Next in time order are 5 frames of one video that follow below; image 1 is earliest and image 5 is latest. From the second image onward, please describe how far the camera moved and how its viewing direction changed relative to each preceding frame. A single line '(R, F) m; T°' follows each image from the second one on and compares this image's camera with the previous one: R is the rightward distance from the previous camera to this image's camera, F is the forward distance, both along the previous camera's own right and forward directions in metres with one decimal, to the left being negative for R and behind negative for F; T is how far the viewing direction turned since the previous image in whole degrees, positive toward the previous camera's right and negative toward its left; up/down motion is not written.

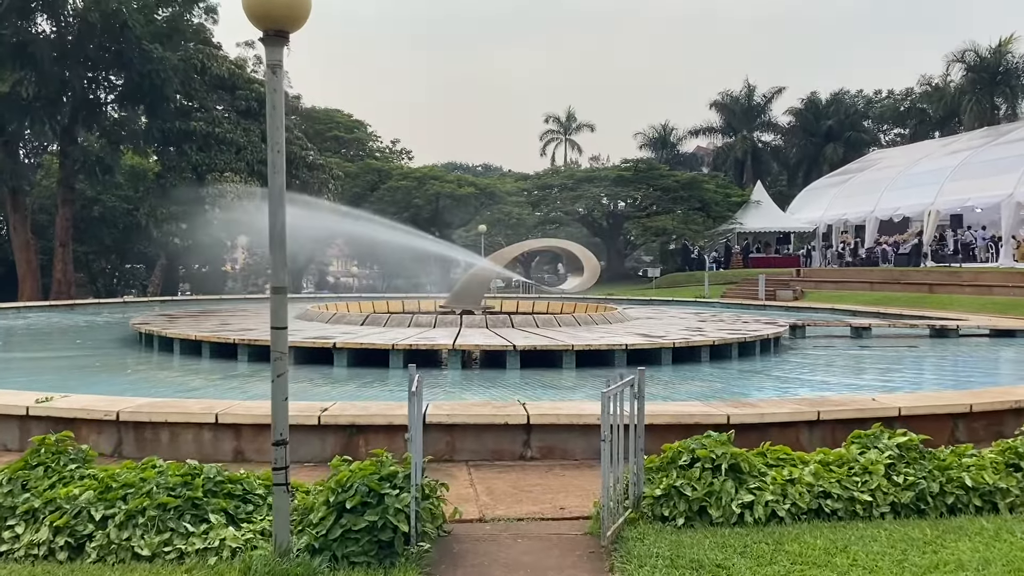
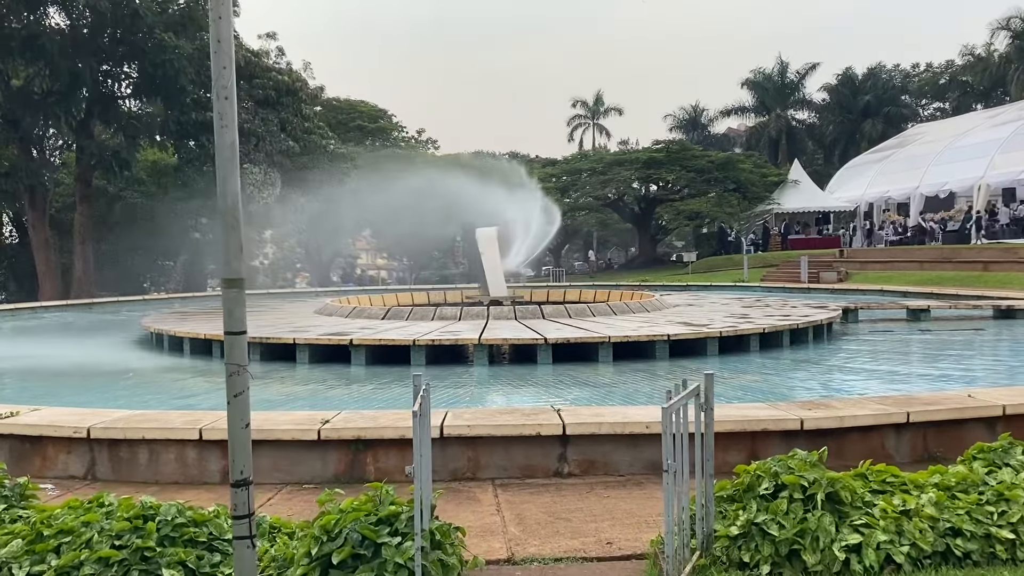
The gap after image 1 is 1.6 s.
(0.0, +0.8) m; -2°
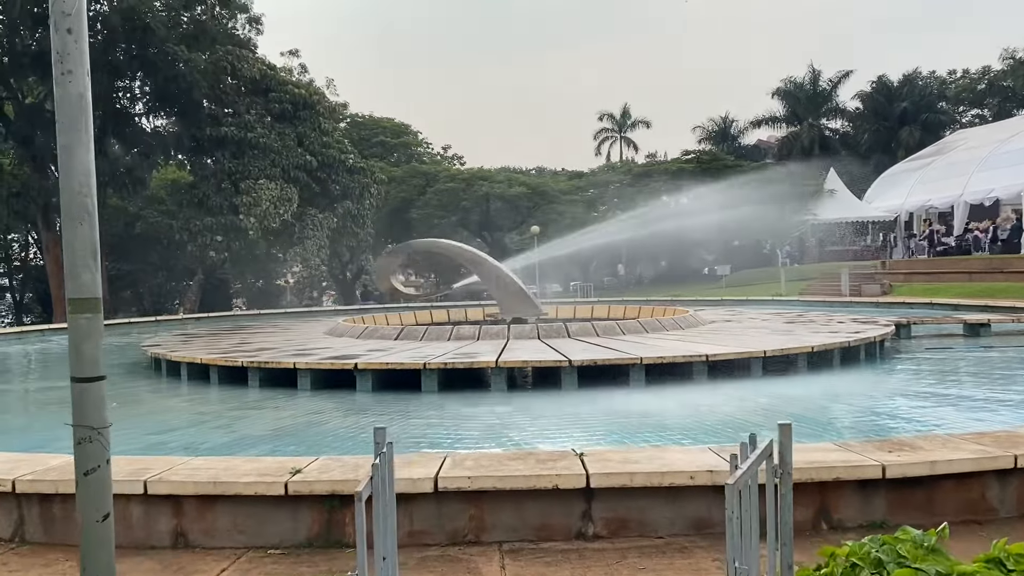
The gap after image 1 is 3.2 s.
(+0.1, +0.8) m; -2°
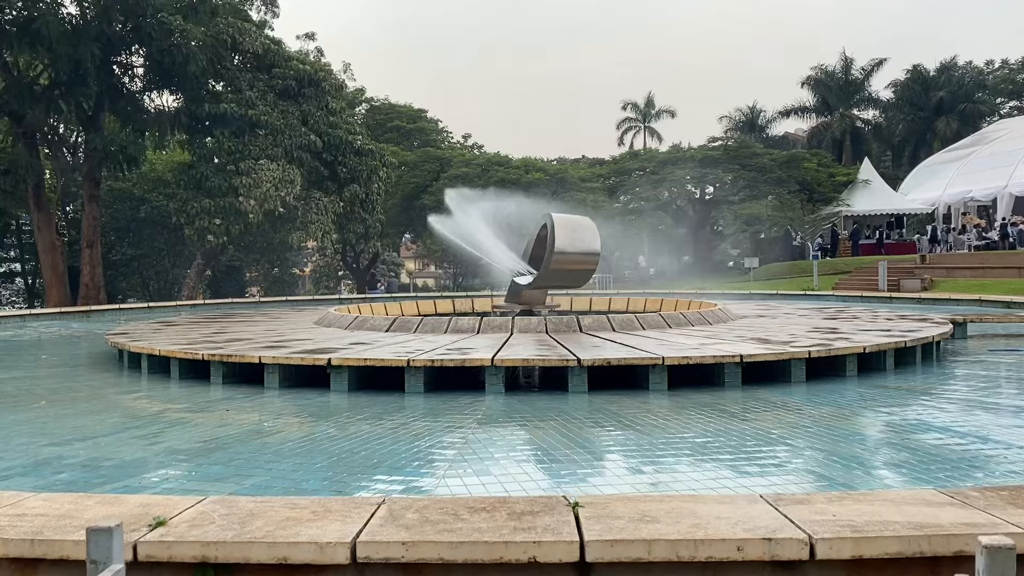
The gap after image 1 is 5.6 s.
(+0.2, +1.2) m; -2°
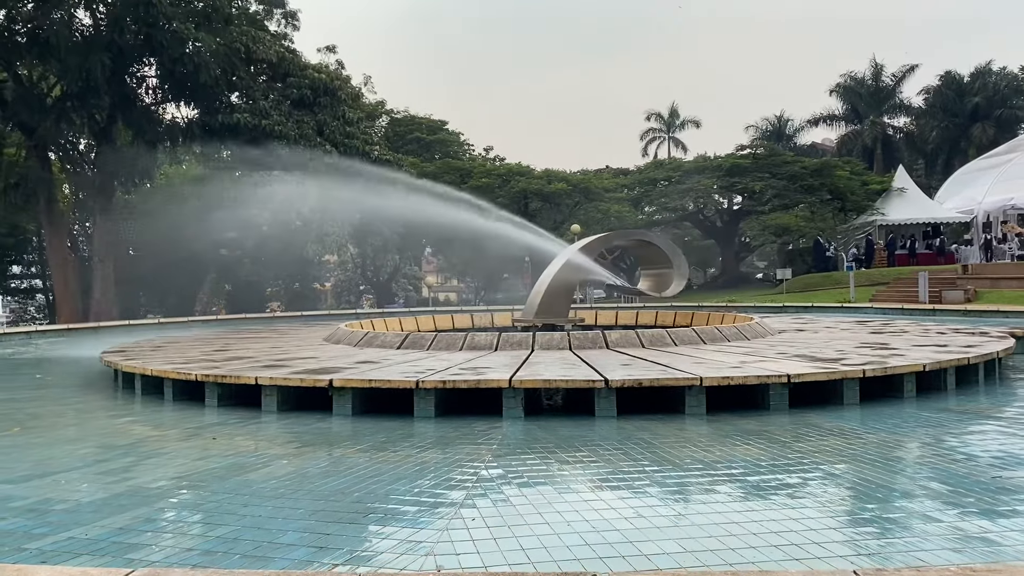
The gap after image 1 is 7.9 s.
(0.0, +0.6) m; -2°
